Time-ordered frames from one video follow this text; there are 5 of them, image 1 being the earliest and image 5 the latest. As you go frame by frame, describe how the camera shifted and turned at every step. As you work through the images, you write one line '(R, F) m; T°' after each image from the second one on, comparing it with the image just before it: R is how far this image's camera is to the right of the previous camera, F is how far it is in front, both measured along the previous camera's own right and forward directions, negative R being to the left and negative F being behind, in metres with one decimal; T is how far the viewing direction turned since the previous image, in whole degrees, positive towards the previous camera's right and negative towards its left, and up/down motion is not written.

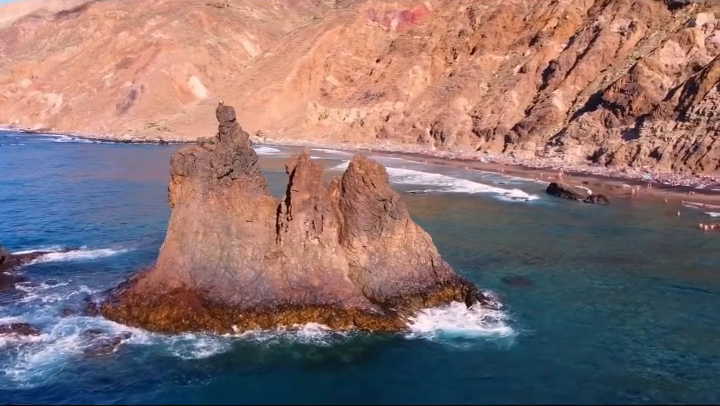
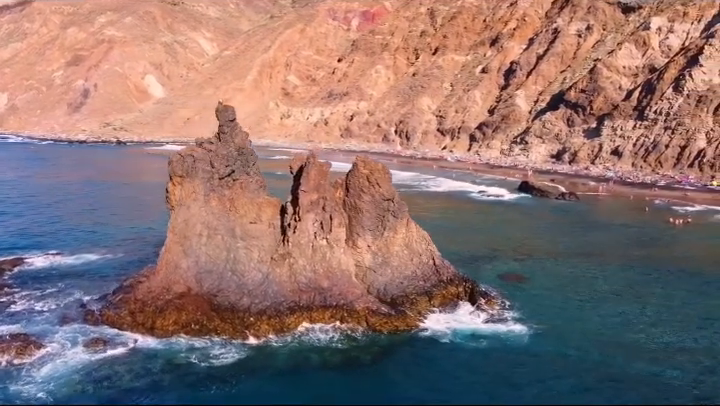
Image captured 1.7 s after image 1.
(-2.2, 0.0) m; +5°
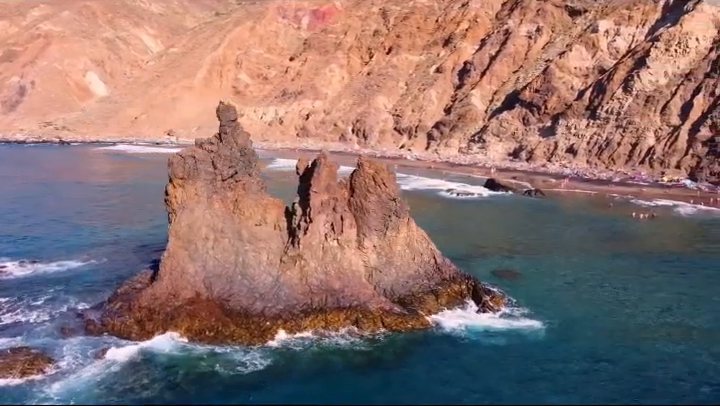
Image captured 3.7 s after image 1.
(-2.7, +0.2) m; +6°
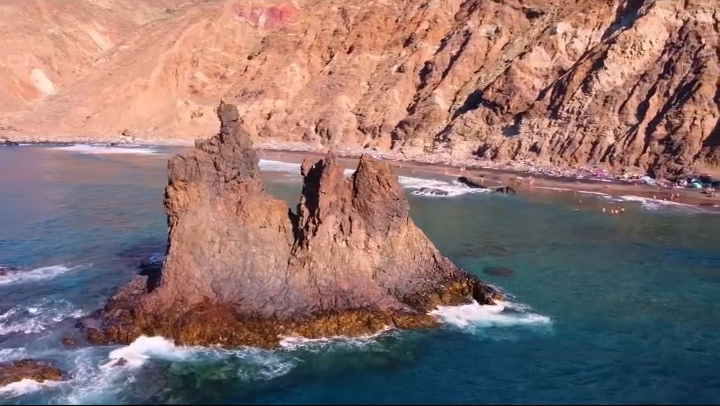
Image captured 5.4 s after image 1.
(-2.3, +0.2) m; +5°
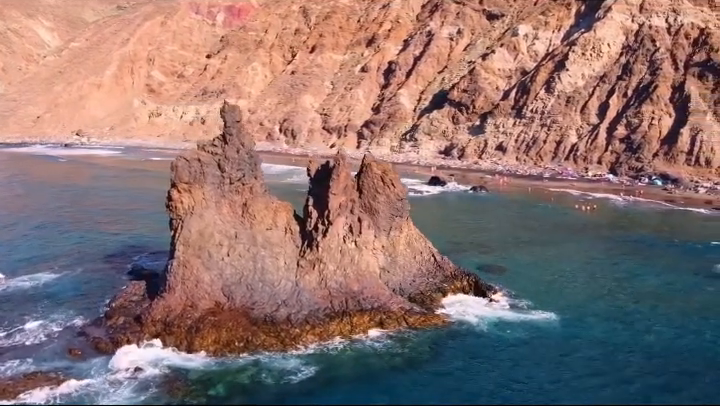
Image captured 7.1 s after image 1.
(-2.2, +0.2) m; +5°
